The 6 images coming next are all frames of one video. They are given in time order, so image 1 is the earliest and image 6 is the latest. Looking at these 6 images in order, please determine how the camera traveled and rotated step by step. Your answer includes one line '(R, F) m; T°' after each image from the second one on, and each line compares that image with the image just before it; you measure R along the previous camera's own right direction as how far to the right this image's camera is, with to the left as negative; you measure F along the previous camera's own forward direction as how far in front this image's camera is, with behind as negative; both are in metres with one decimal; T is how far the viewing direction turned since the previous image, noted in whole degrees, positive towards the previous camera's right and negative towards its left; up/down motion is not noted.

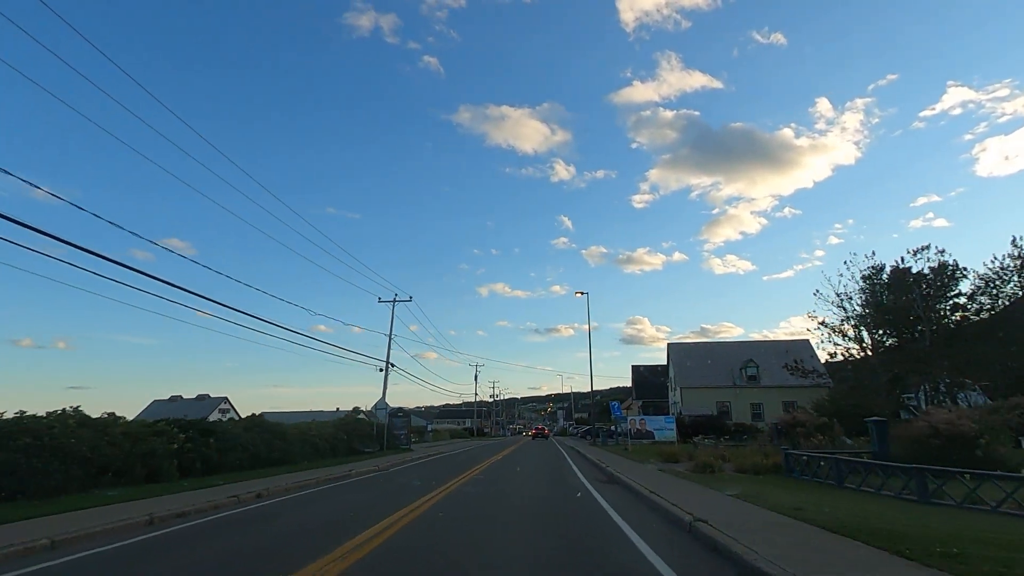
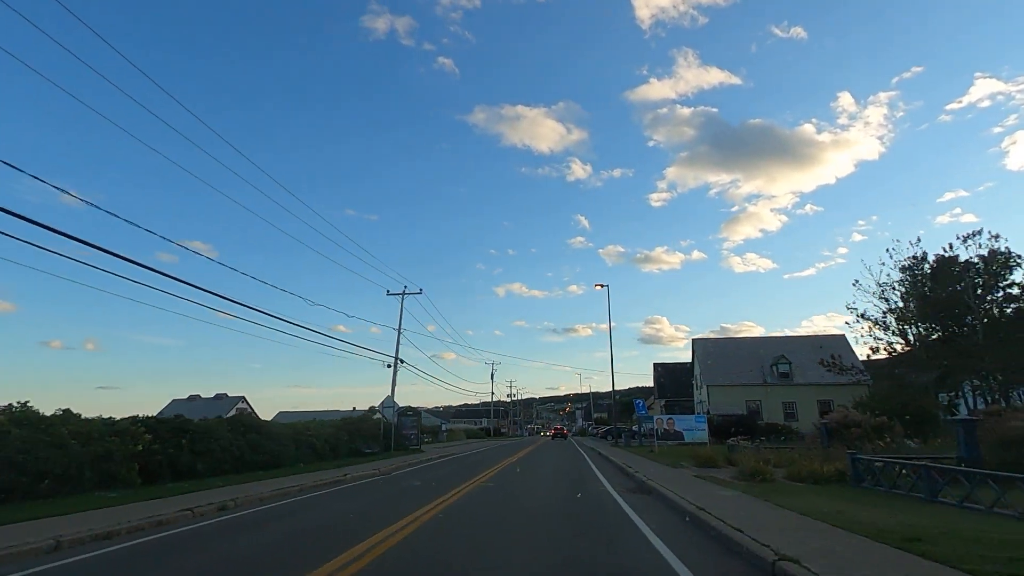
(0.0, +0.6) m; -1°
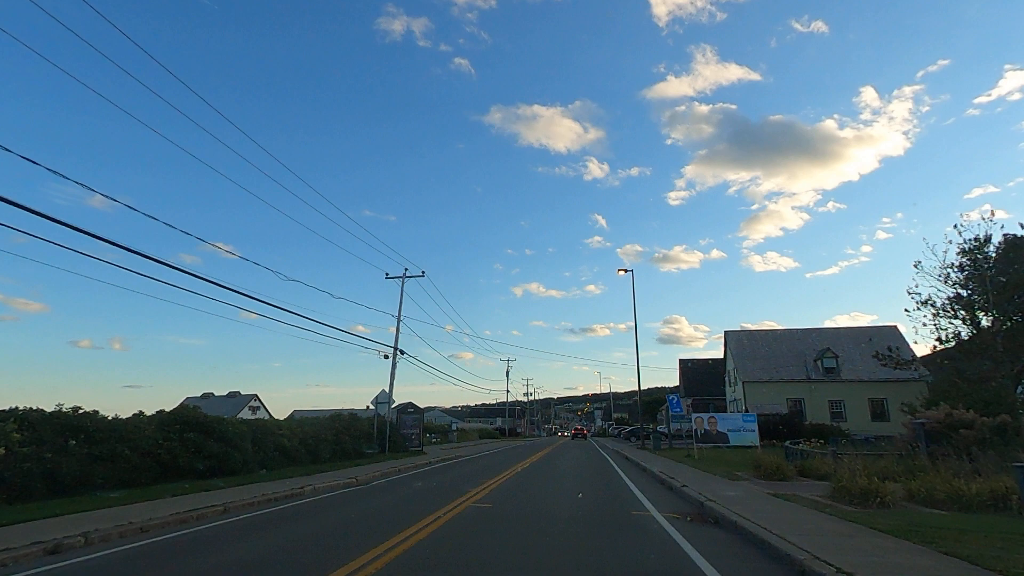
(0.0, +1.1) m; -1°
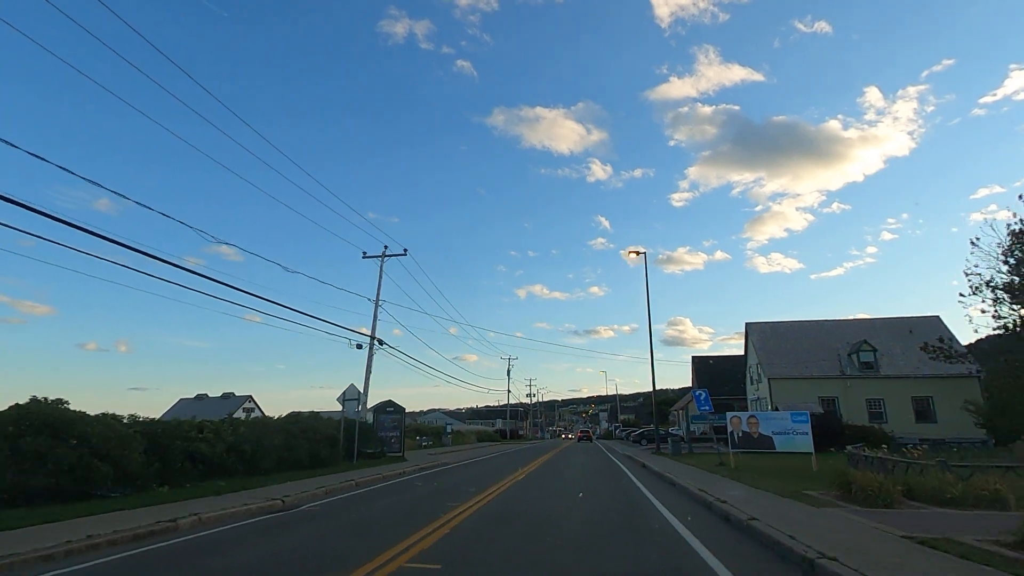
(+0.1, +1.2) m; 0°
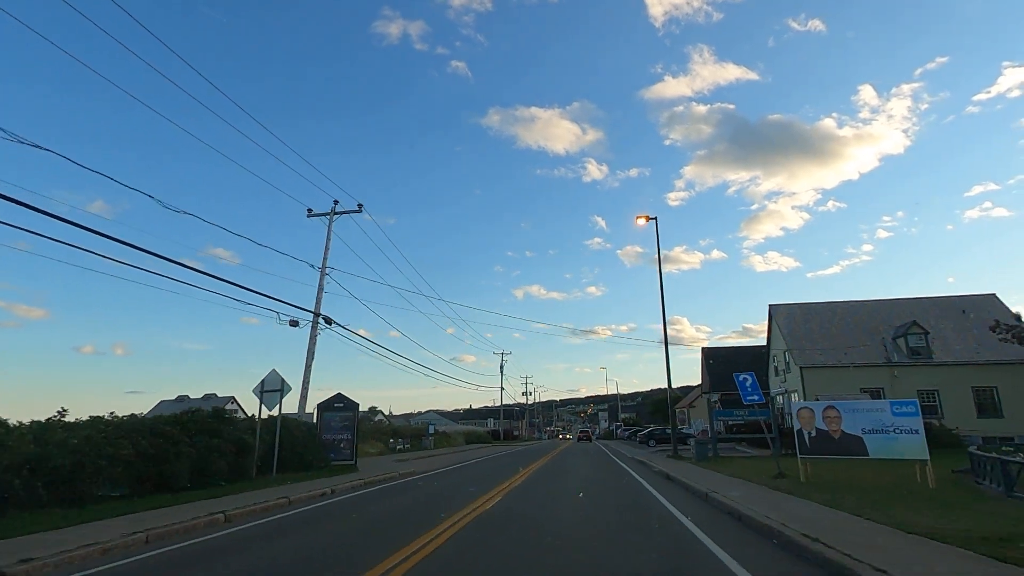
(+0.1, +1.5) m; 0°
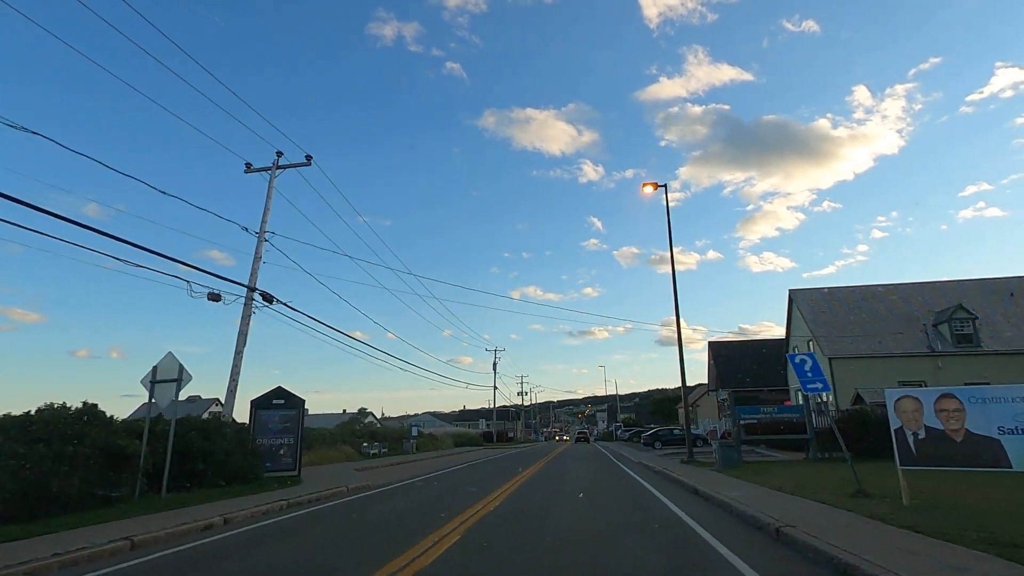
(+0.1, +1.1) m; 0°
